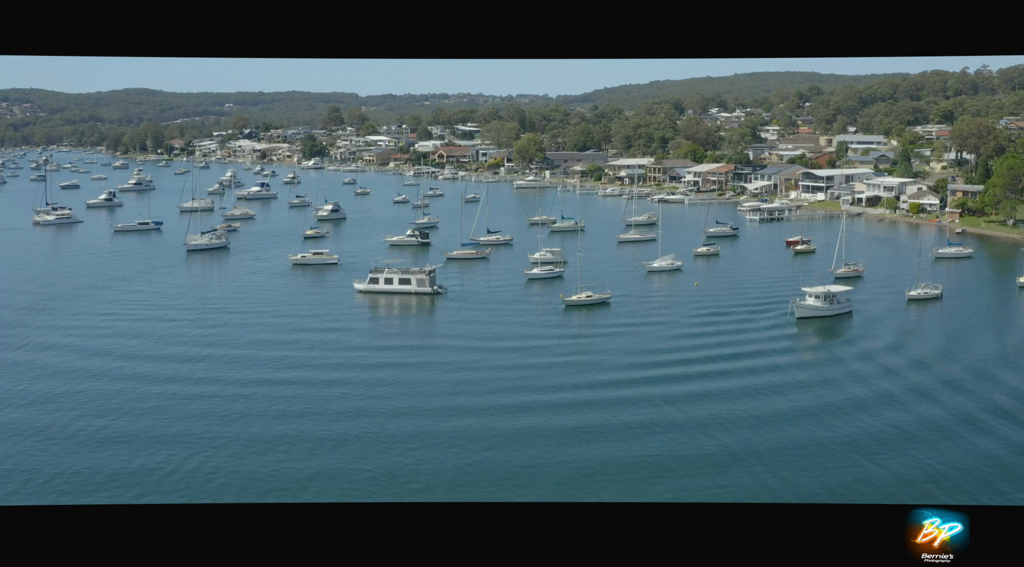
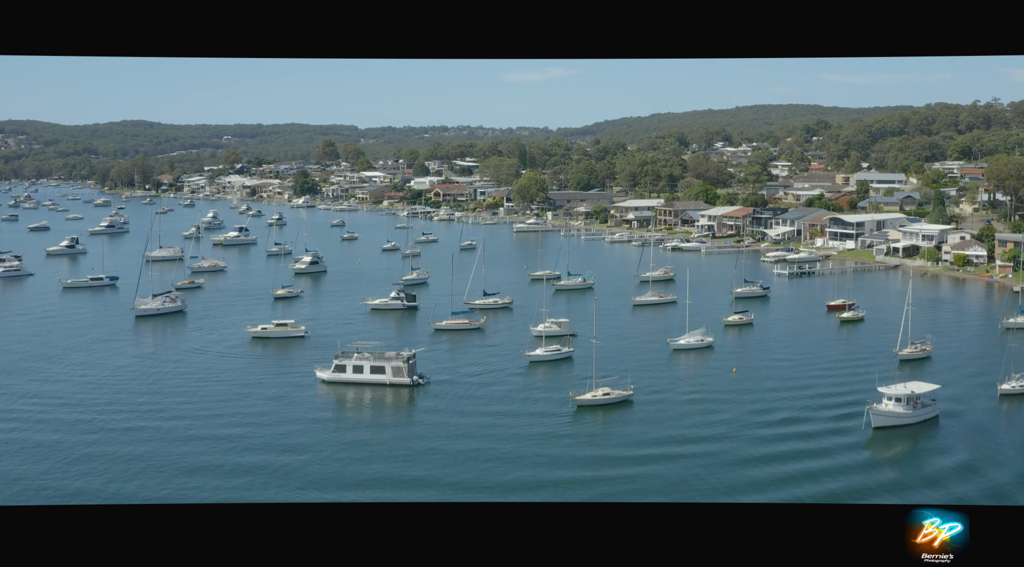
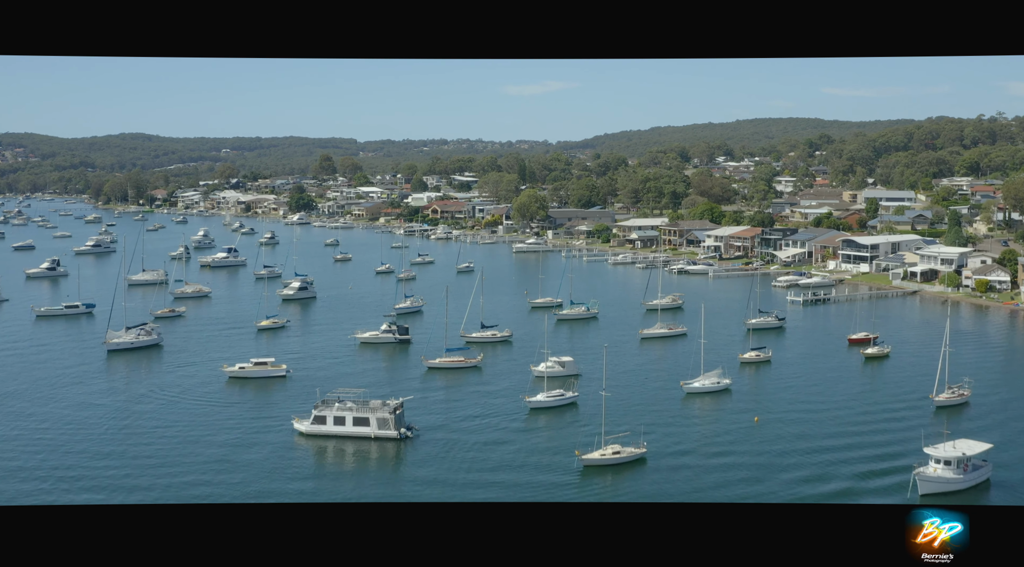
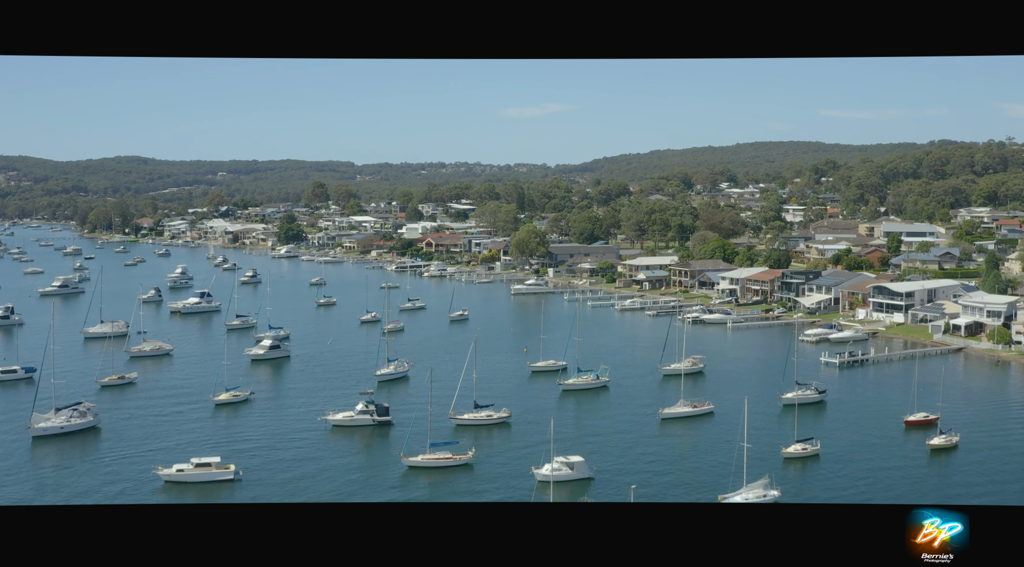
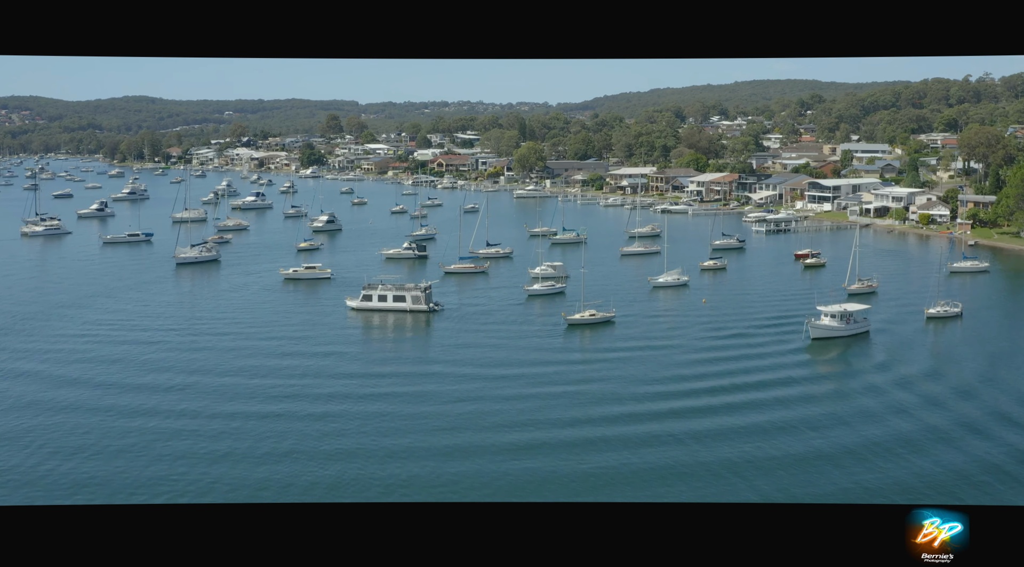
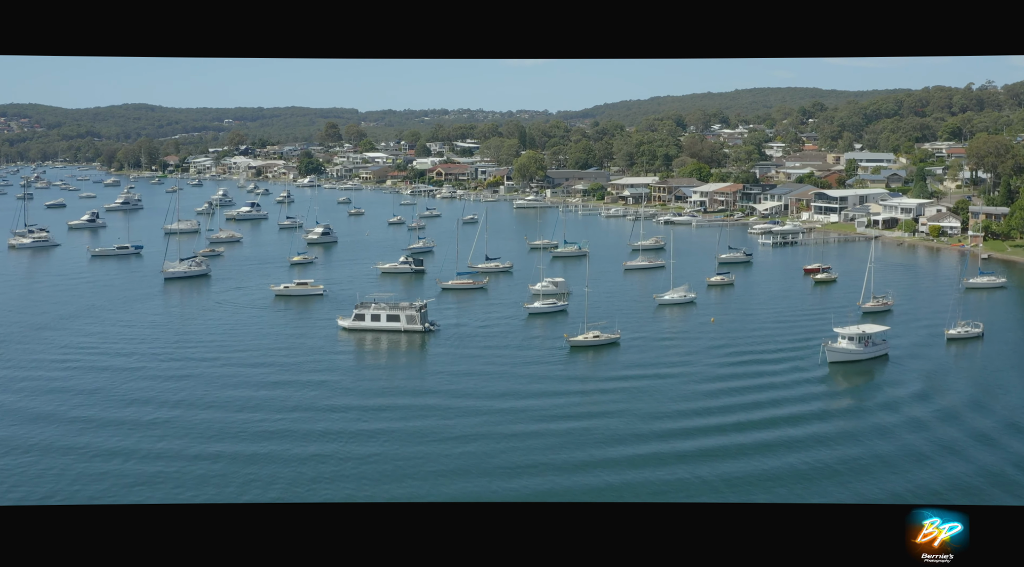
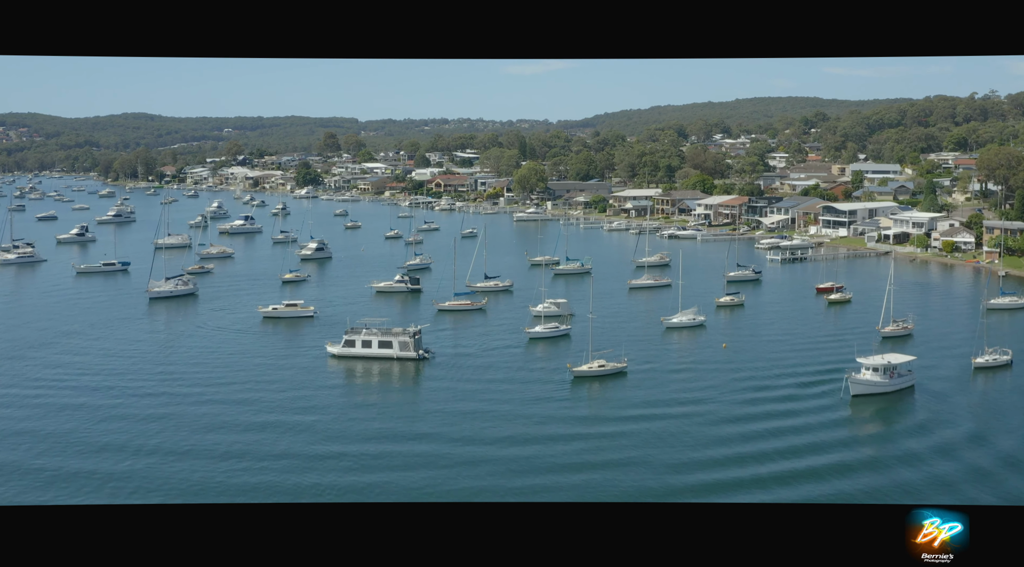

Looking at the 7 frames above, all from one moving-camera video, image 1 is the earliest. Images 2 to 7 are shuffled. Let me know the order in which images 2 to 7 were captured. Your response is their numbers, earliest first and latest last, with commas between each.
5, 6, 7, 2, 3, 4
